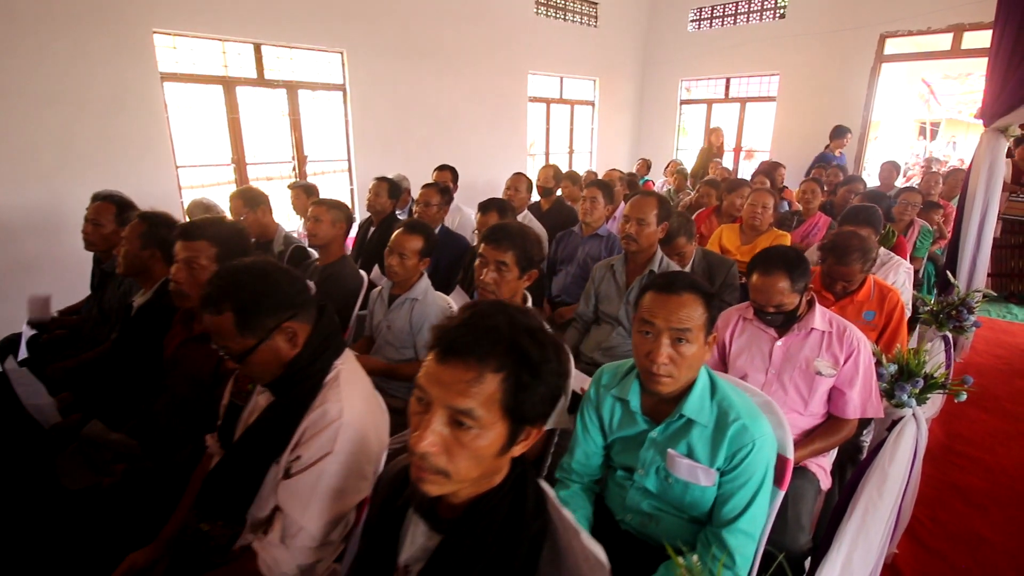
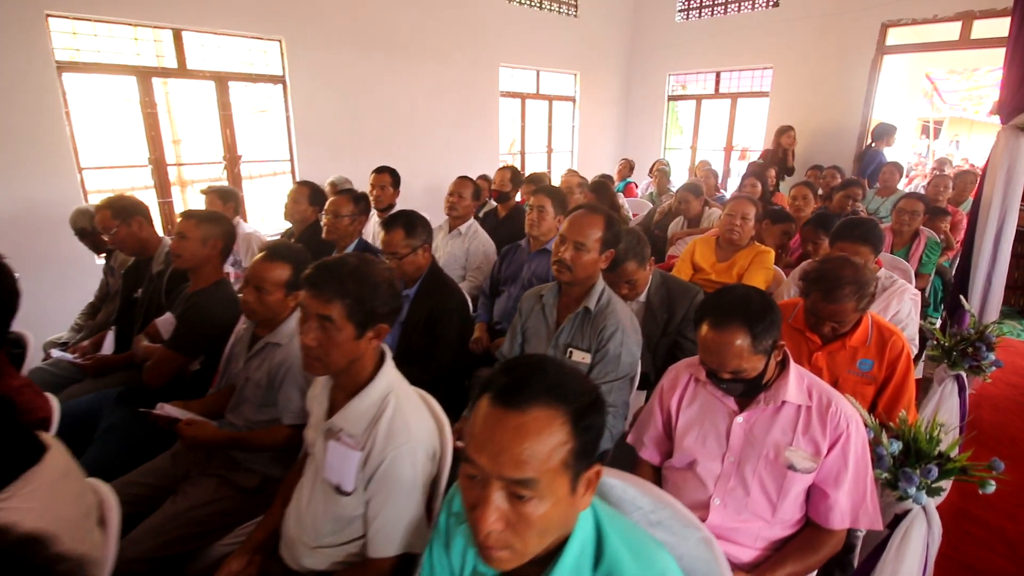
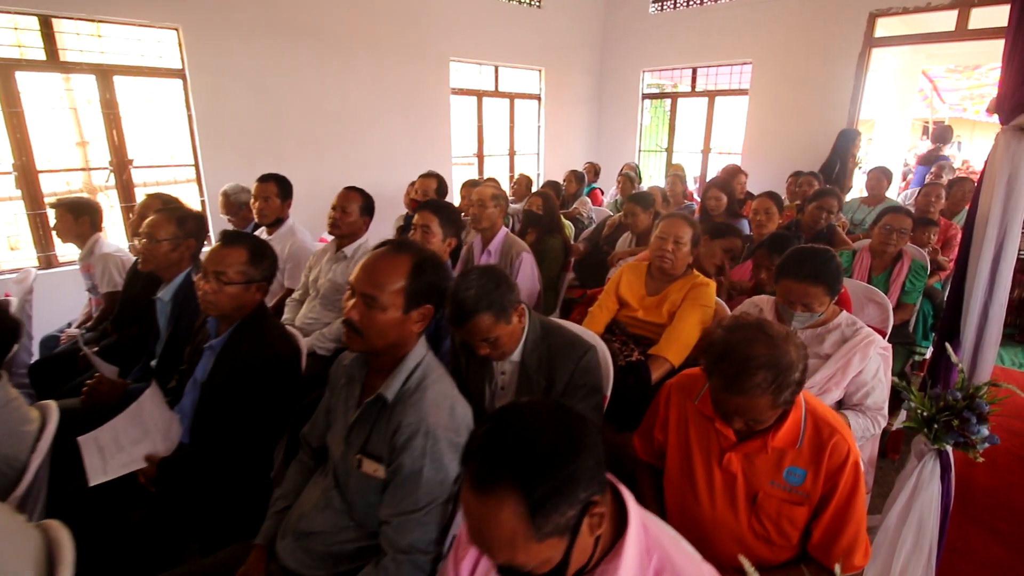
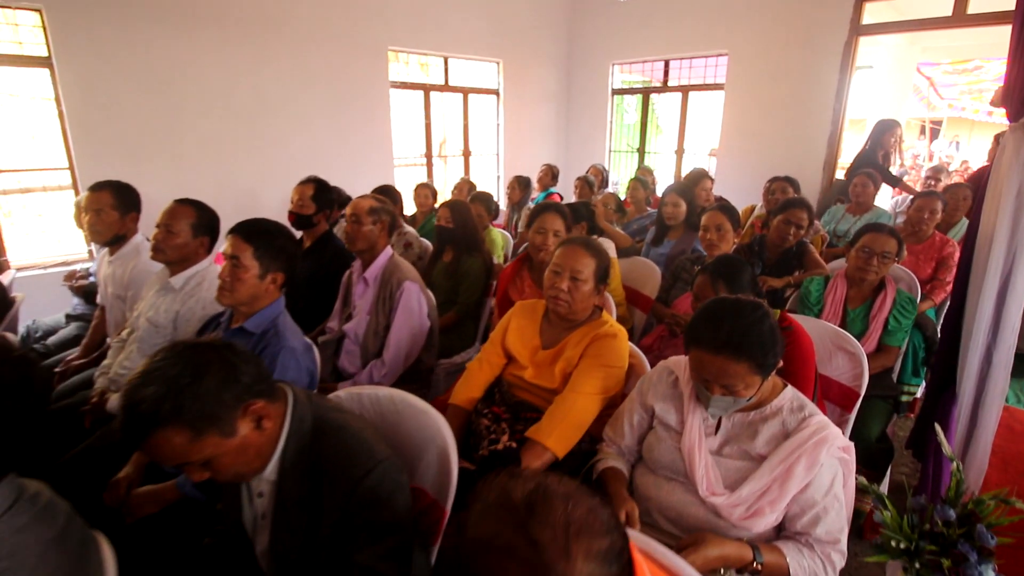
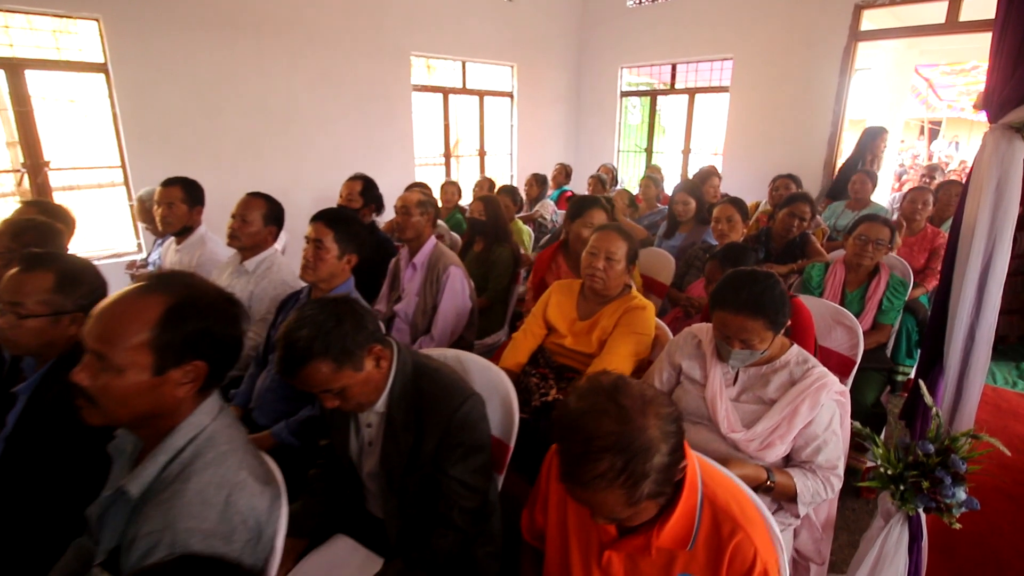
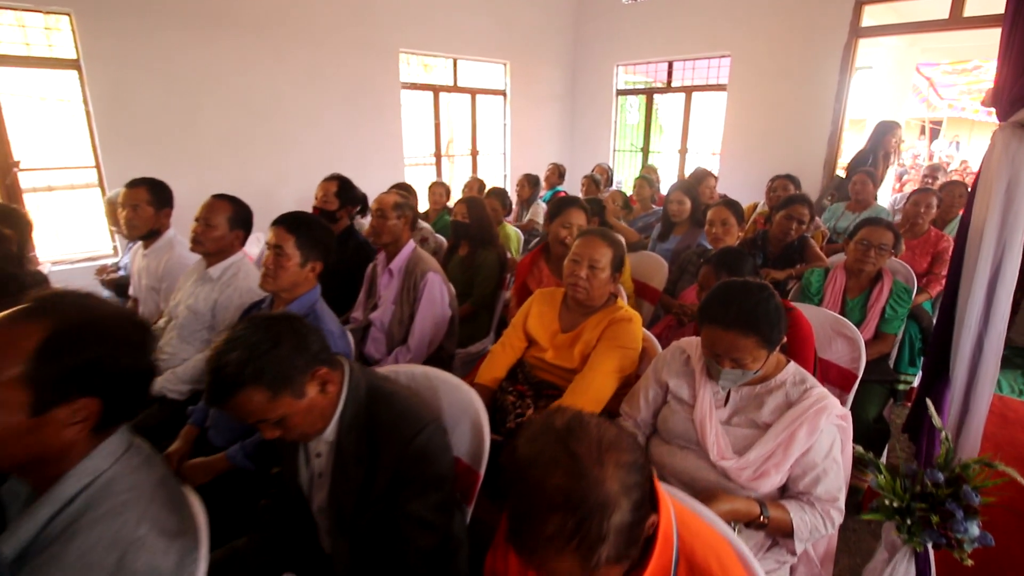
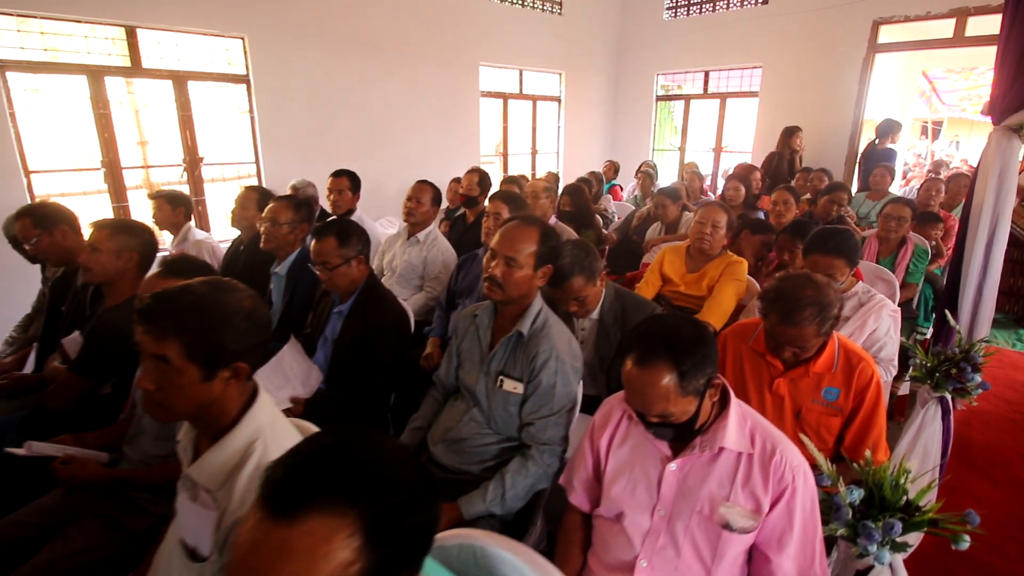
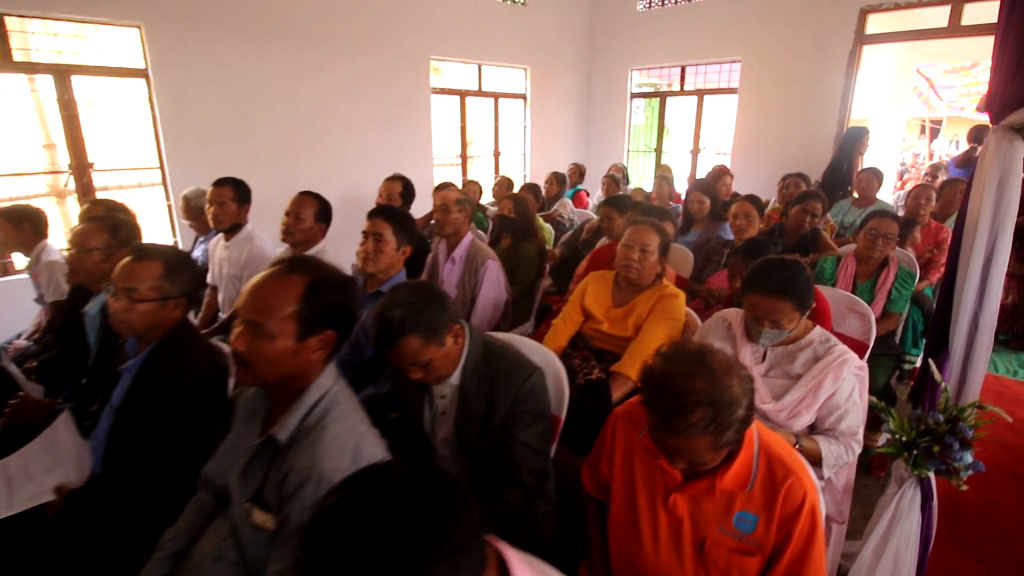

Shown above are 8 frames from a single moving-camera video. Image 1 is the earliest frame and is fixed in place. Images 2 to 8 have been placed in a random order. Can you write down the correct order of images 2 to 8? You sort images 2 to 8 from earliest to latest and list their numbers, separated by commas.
2, 7, 3, 8, 5, 6, 4
